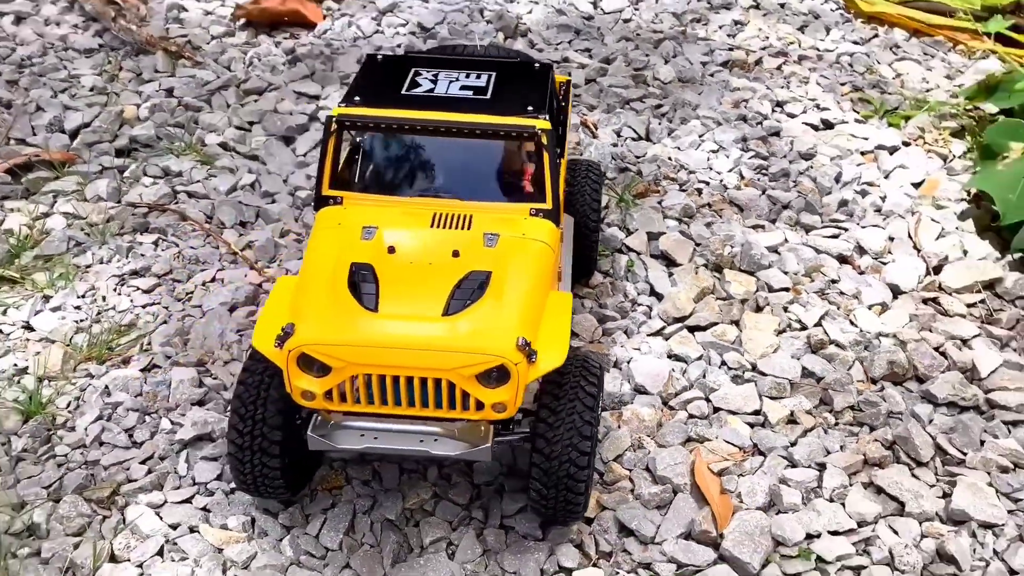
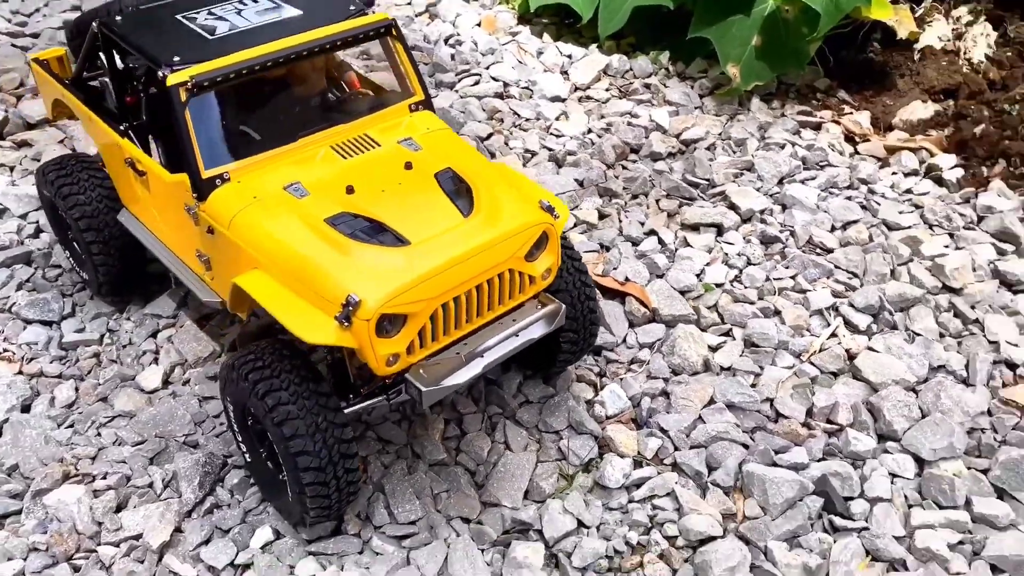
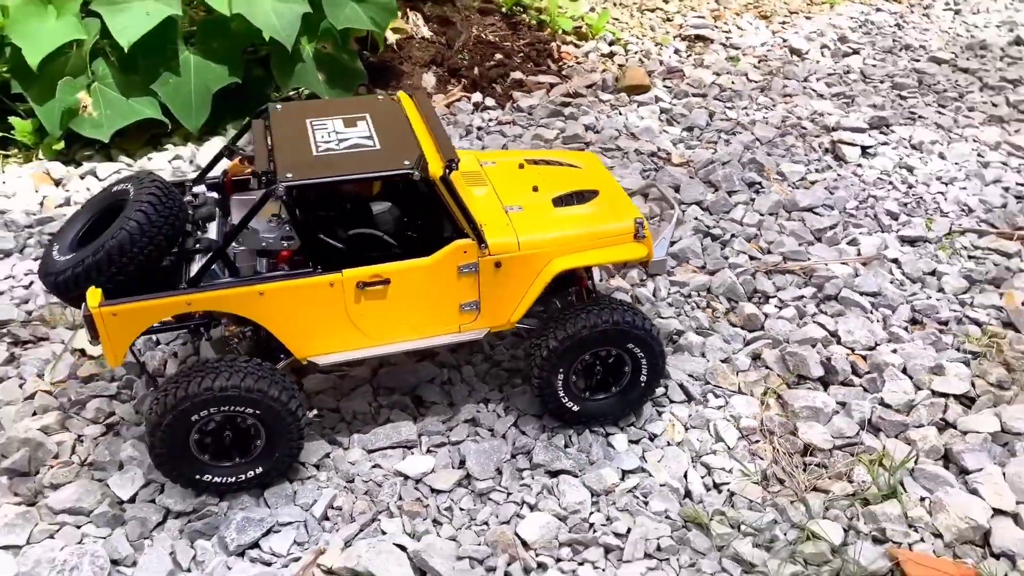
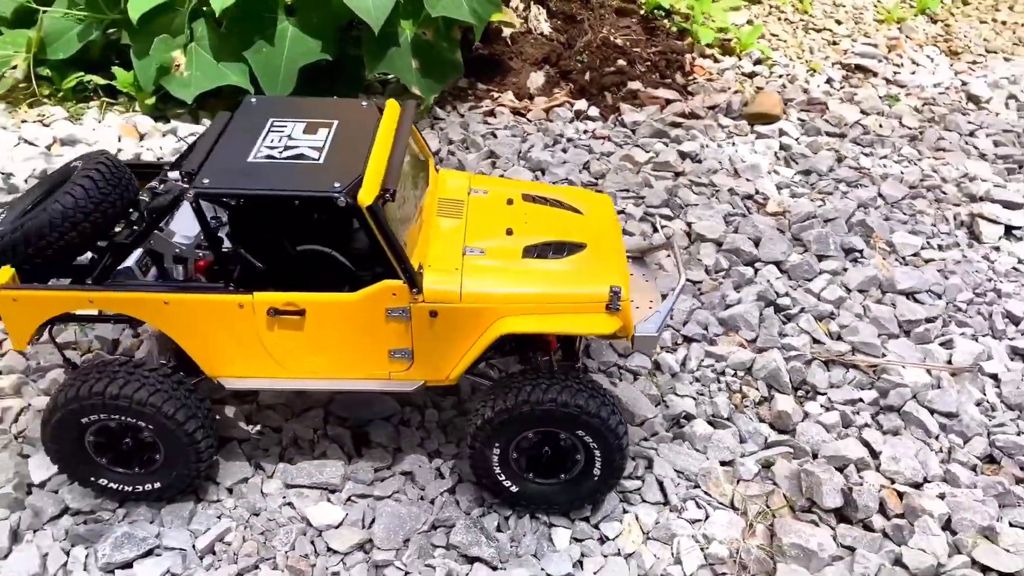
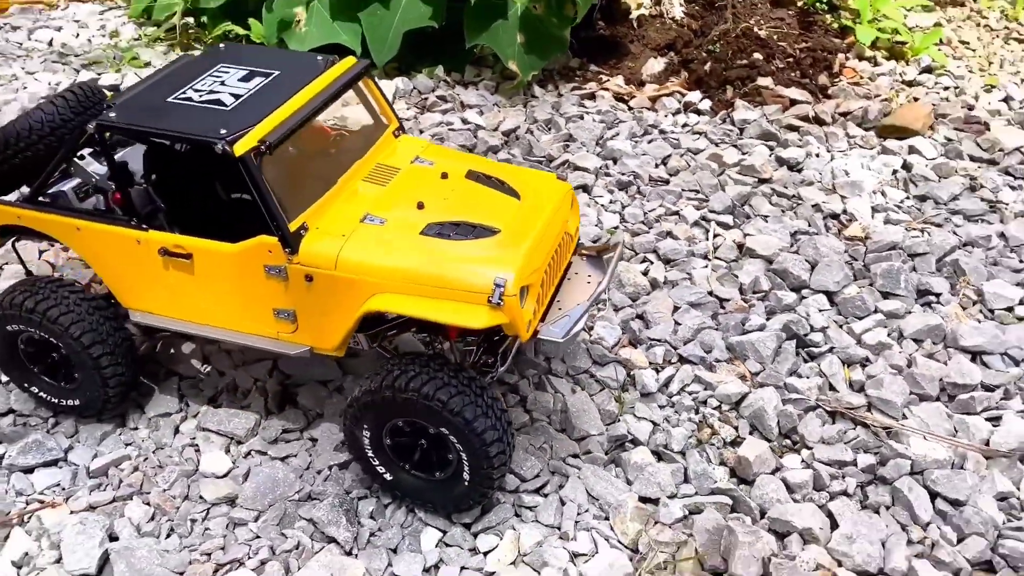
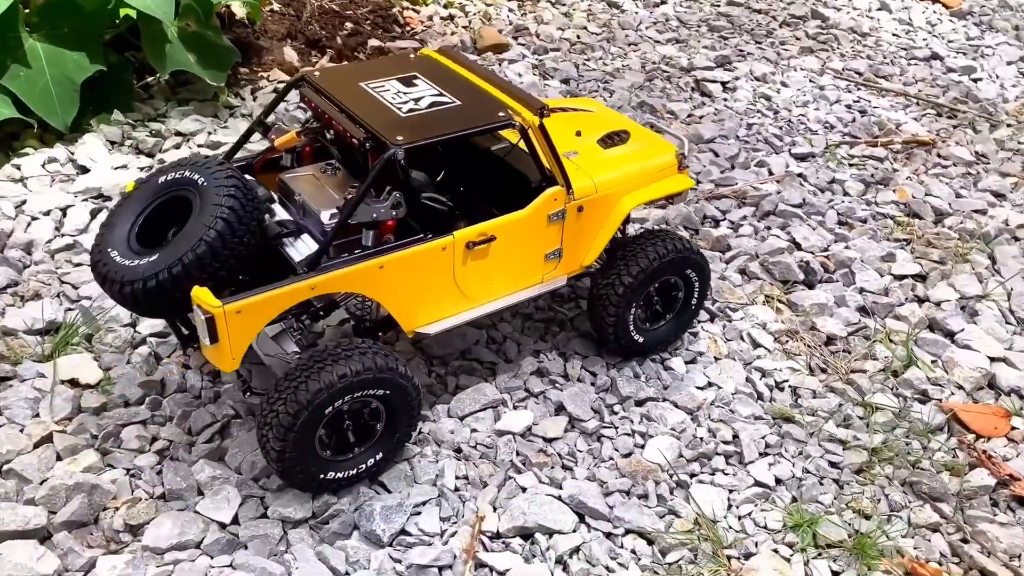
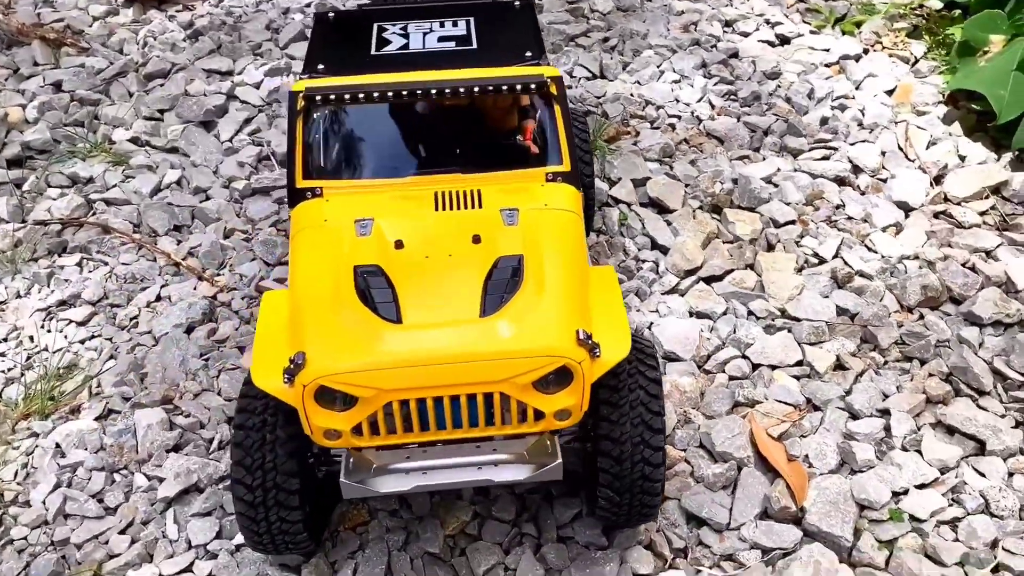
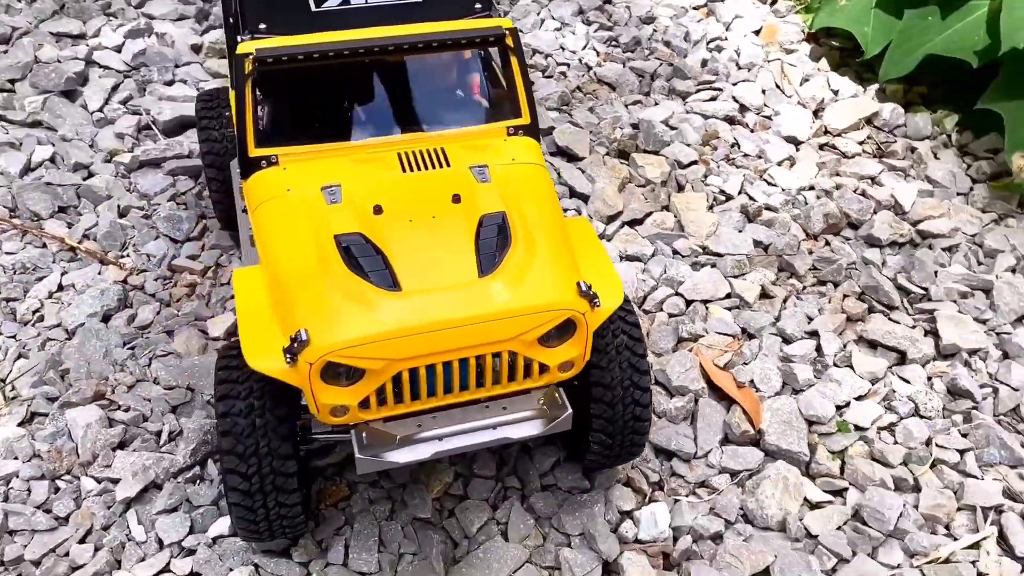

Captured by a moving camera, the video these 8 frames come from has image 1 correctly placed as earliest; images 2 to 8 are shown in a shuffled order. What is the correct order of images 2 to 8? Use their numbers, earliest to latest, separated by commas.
7, 8, 2, 5, 4, 3, 6
